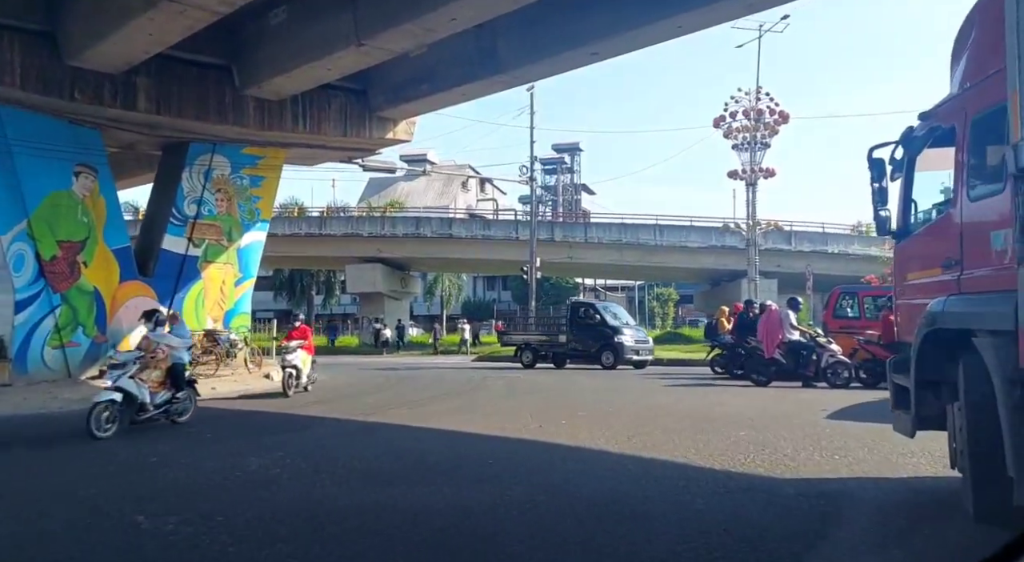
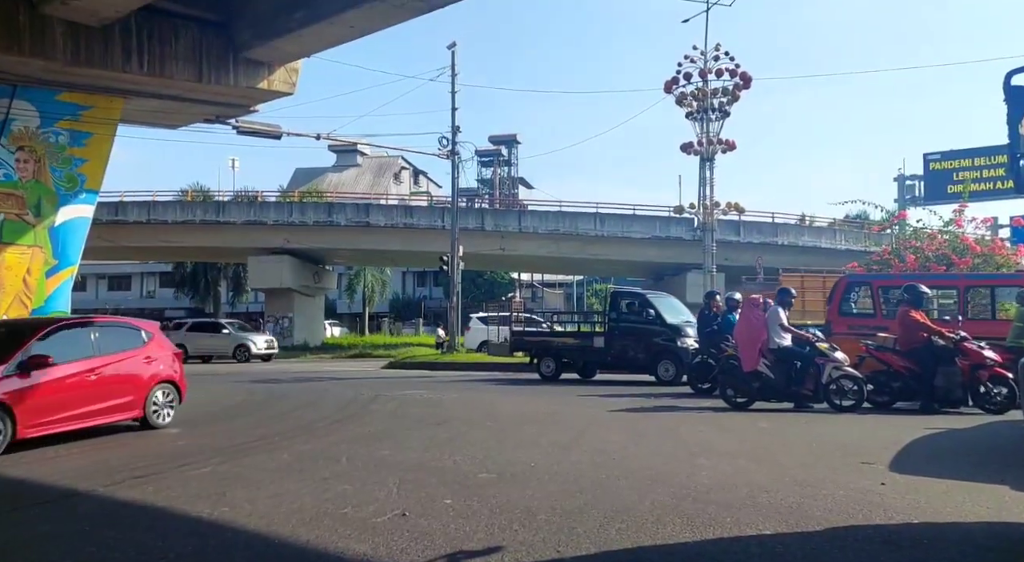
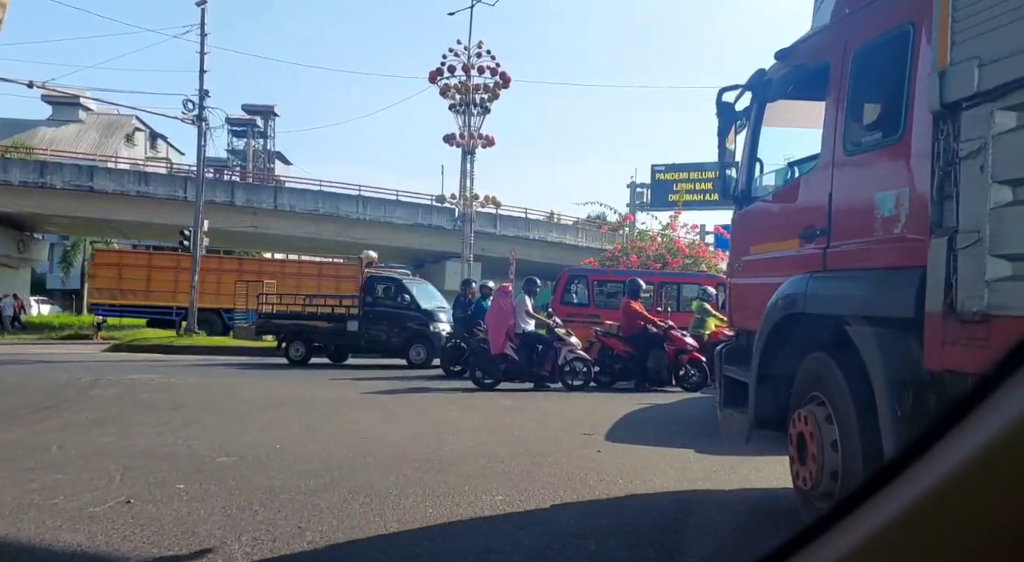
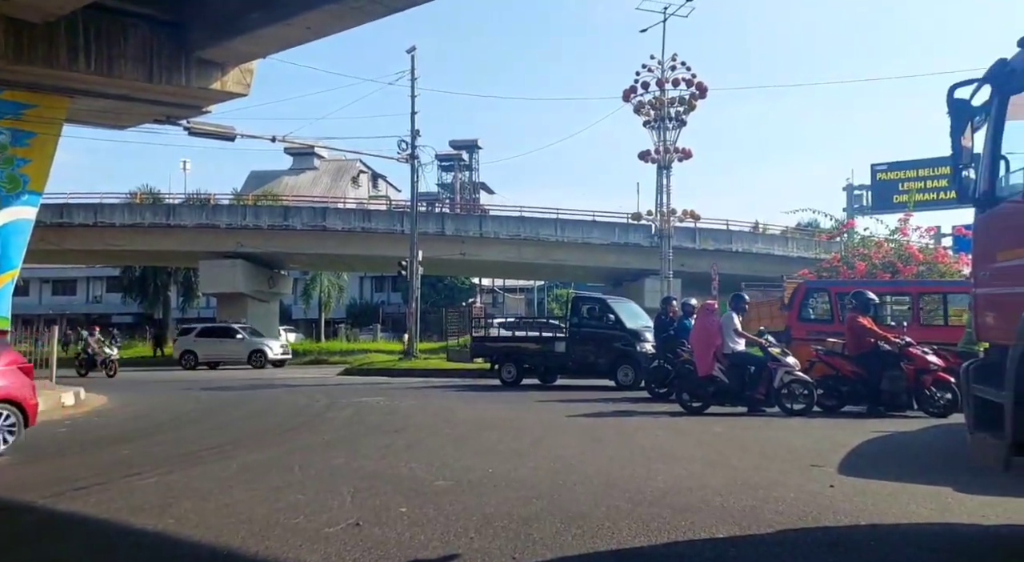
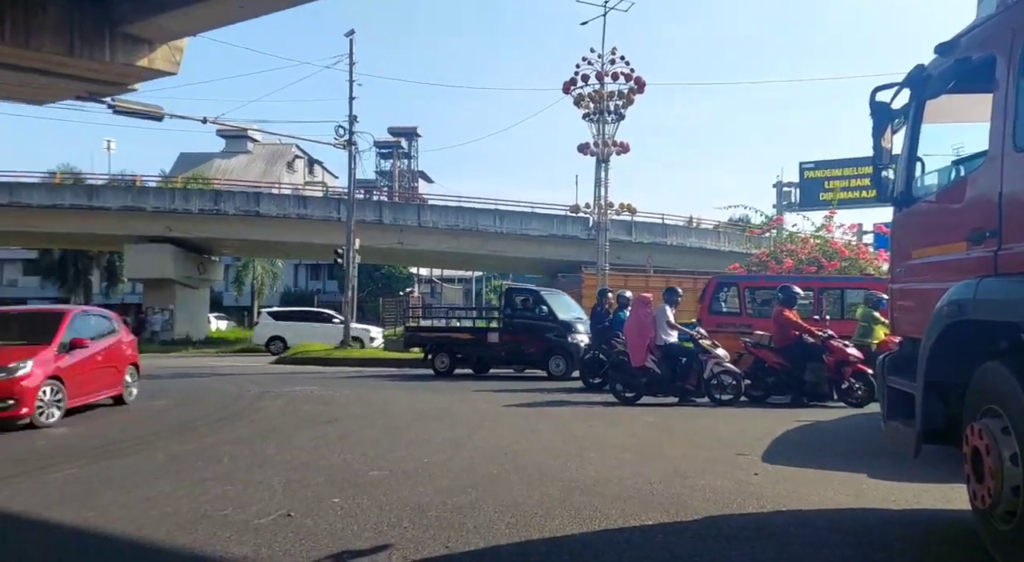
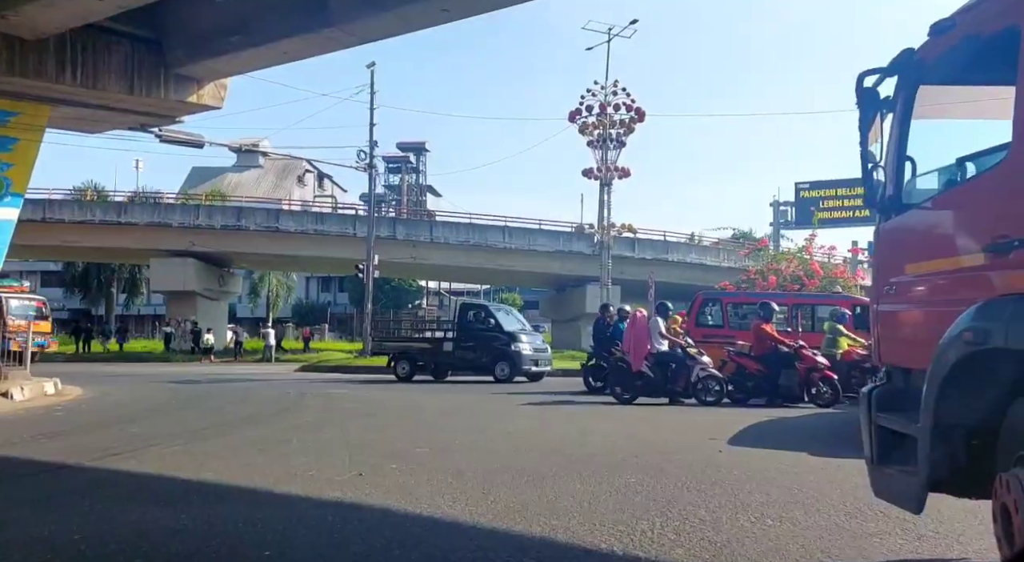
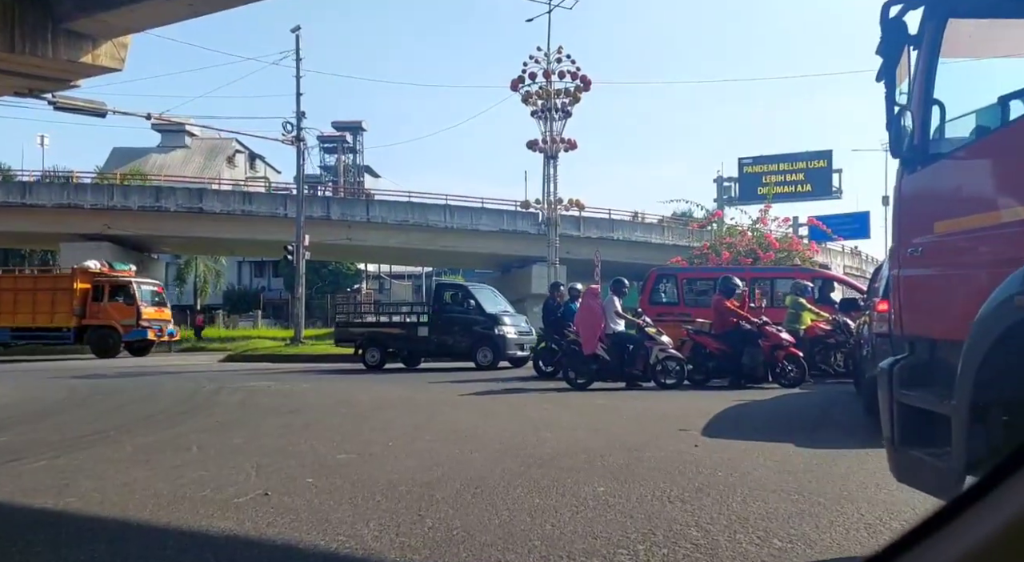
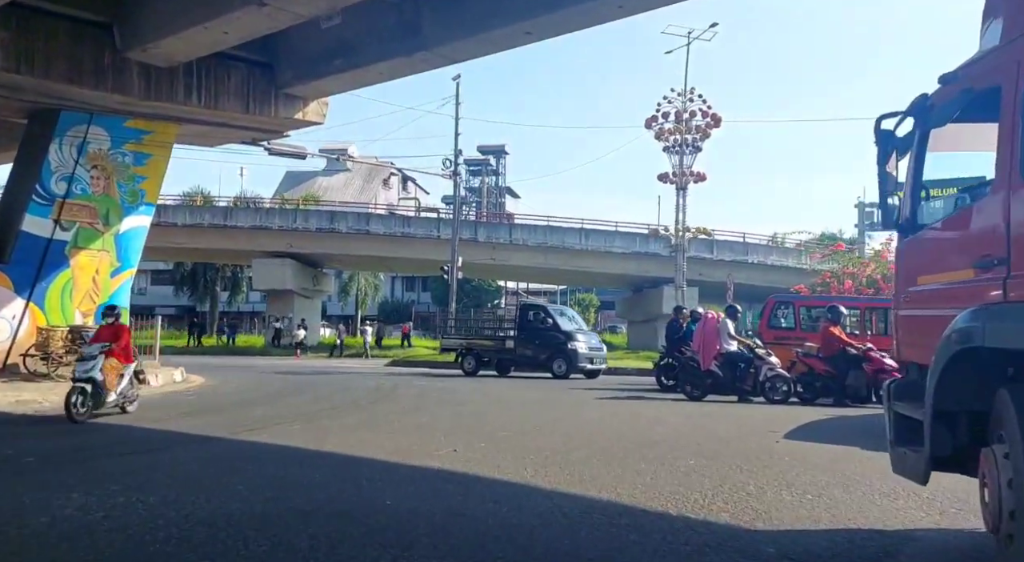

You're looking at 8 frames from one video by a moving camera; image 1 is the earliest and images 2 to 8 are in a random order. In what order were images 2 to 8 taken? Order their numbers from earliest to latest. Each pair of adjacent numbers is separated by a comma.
8, 6, 7, 3, 5, 2, 4
